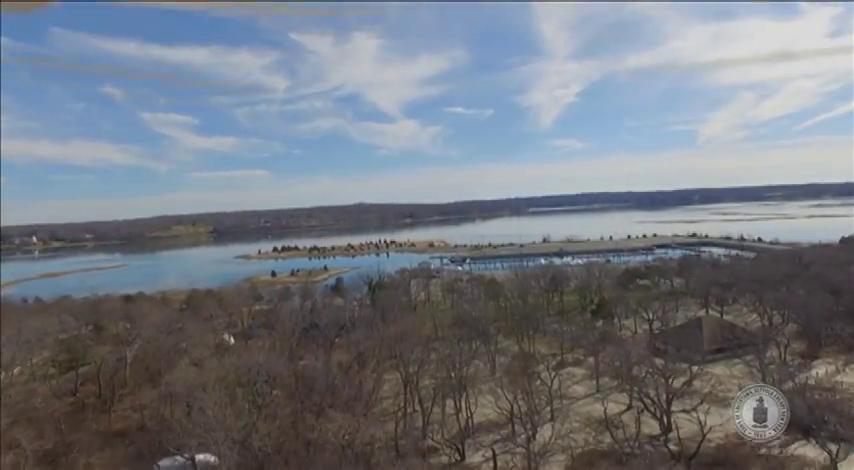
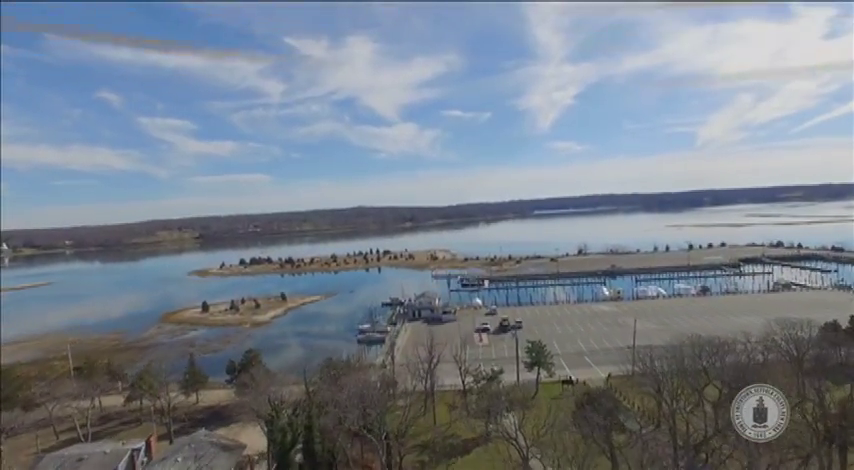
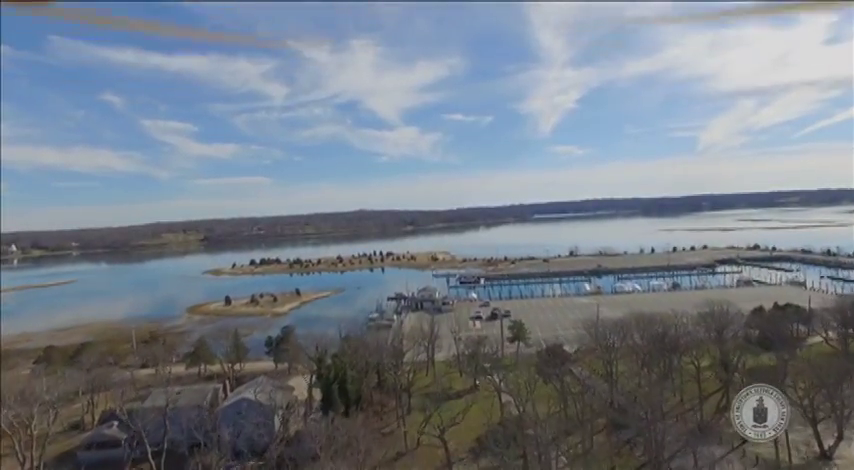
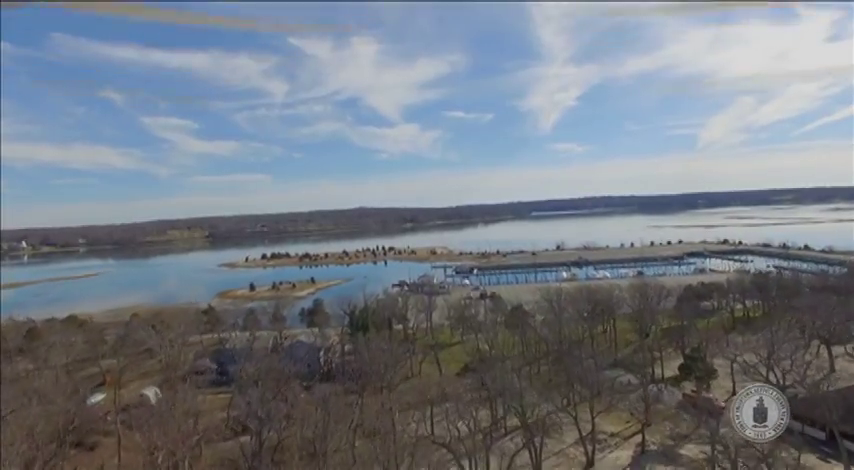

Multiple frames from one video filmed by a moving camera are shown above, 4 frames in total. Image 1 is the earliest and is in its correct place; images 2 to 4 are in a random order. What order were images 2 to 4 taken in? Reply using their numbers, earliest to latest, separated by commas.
4, 3, 2
